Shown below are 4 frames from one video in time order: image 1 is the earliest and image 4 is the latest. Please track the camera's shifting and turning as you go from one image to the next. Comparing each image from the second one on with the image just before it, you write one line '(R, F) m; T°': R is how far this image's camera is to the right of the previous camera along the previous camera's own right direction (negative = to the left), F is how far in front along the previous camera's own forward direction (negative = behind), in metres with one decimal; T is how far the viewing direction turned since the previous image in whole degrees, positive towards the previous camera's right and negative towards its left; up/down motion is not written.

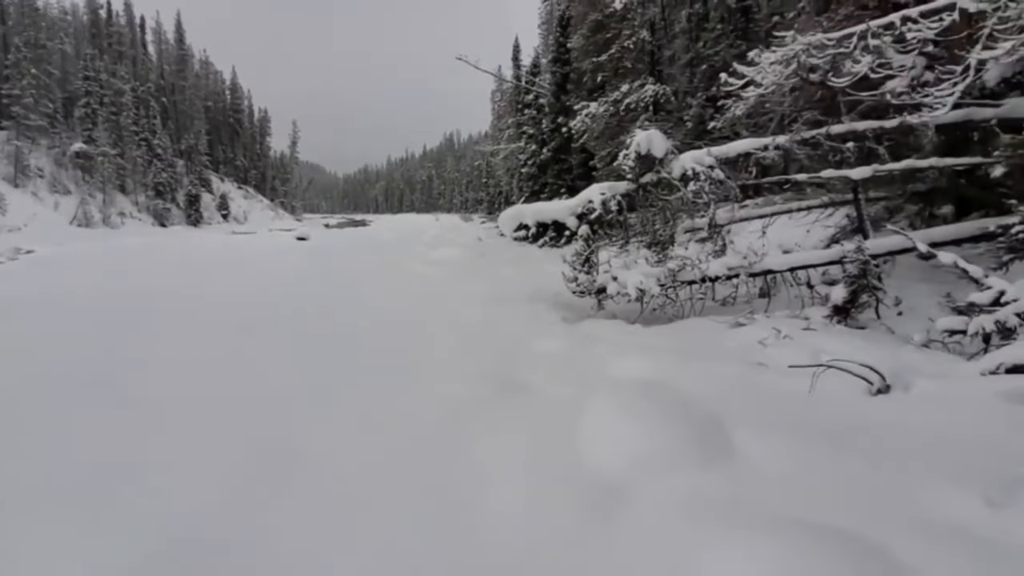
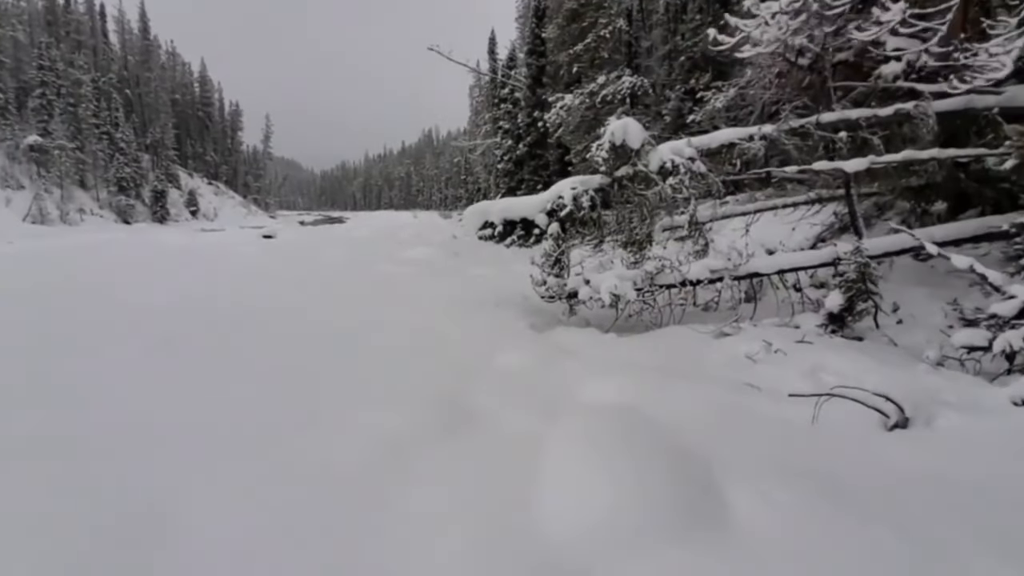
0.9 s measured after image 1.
(+0.2, +0.6) m; +2°
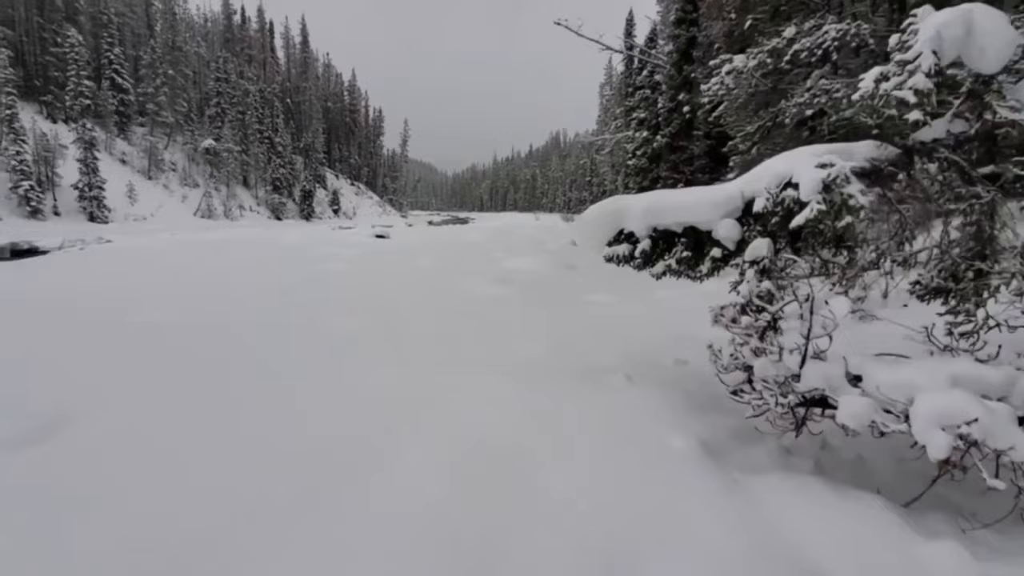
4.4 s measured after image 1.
(-0.2, +2.5) m; -13°
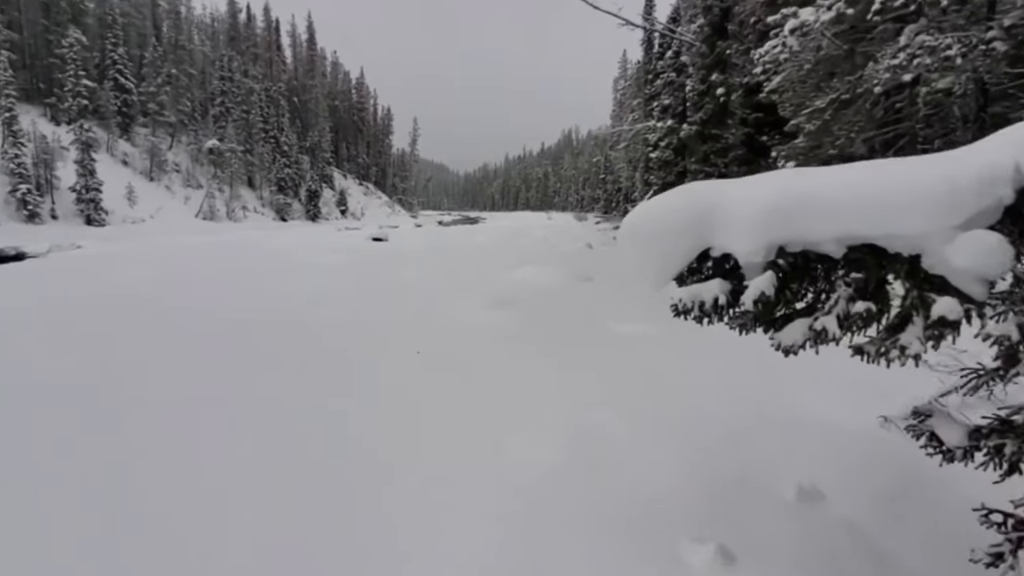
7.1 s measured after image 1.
(+0.1, +1.7) m; -1°
